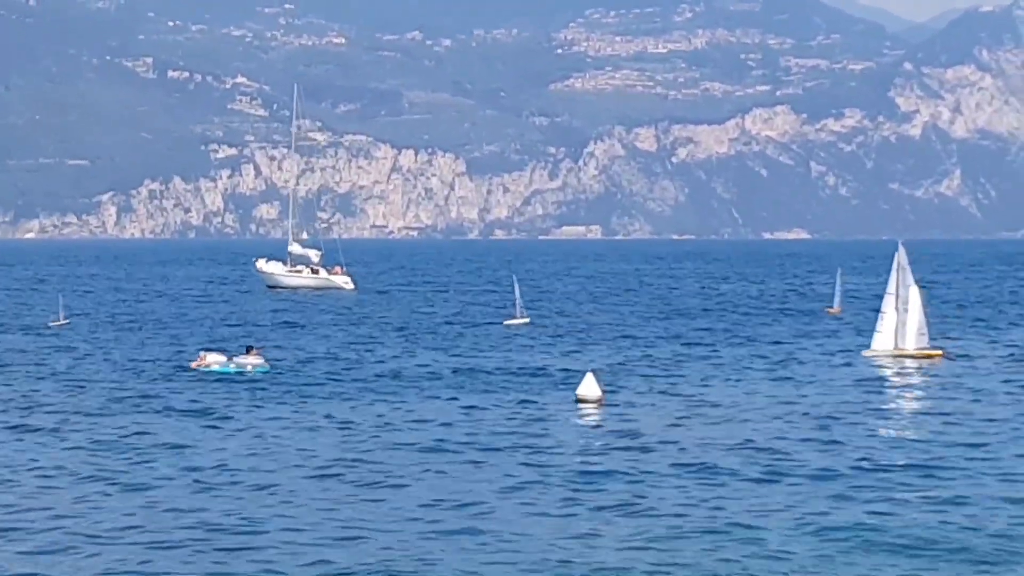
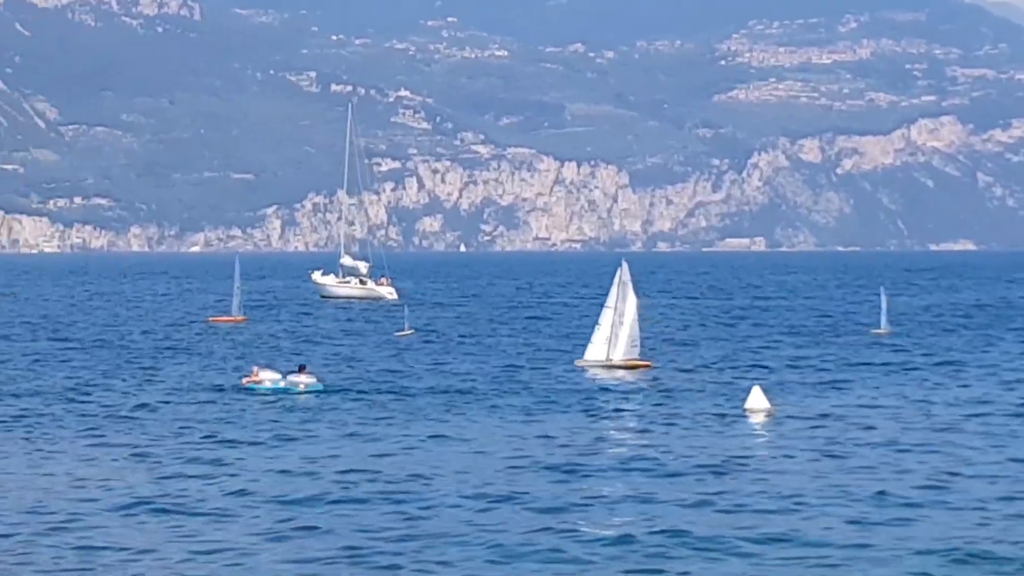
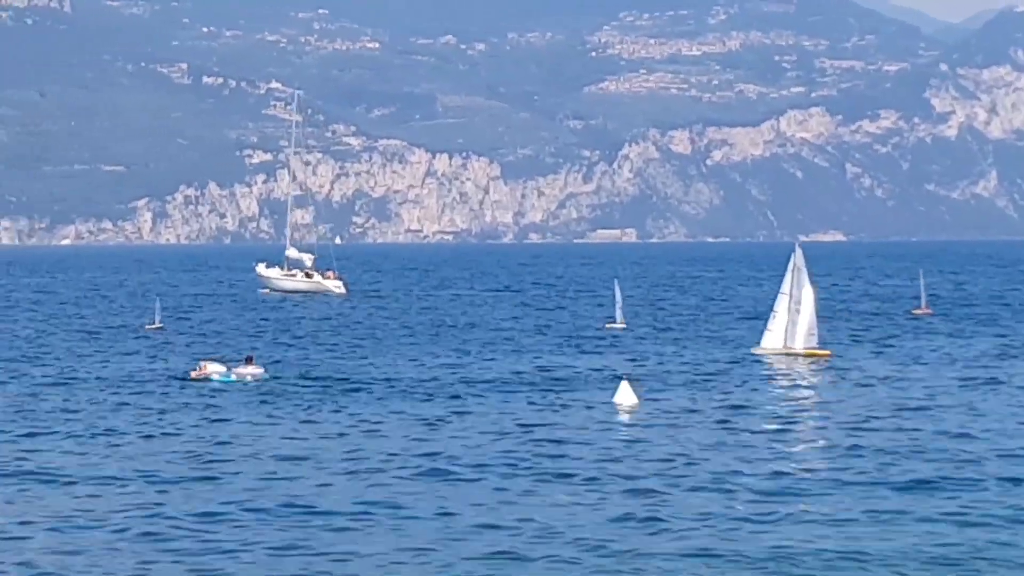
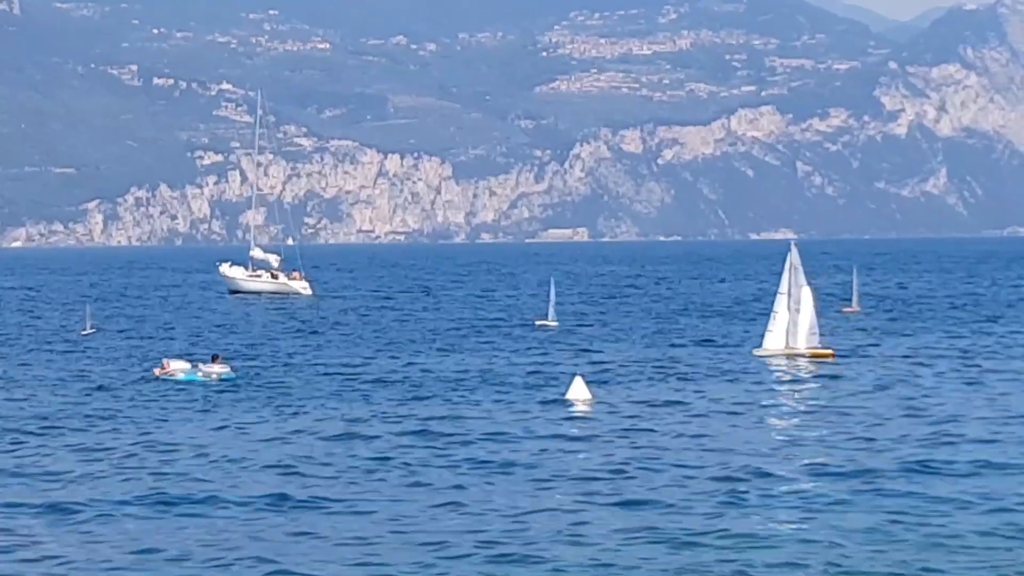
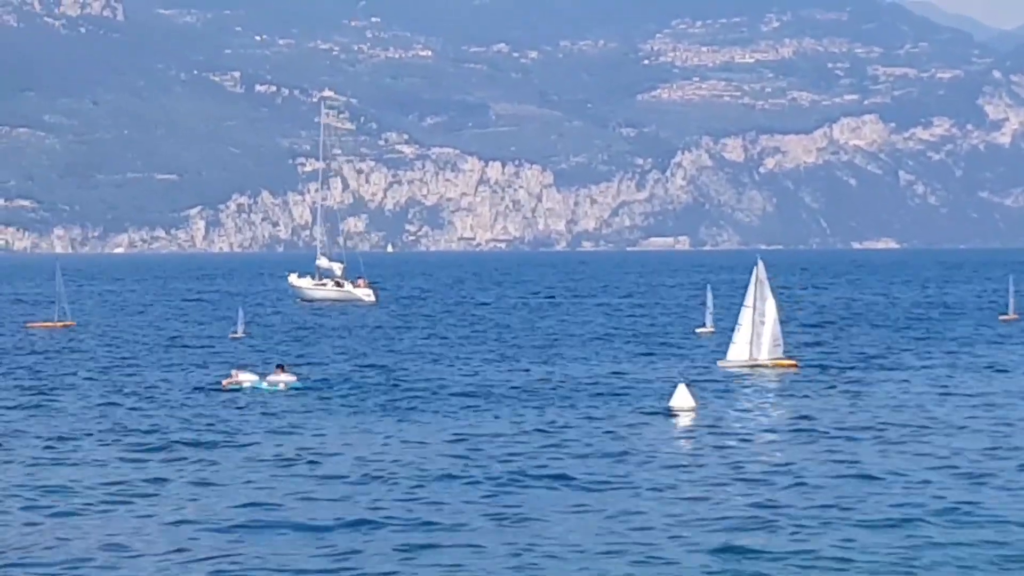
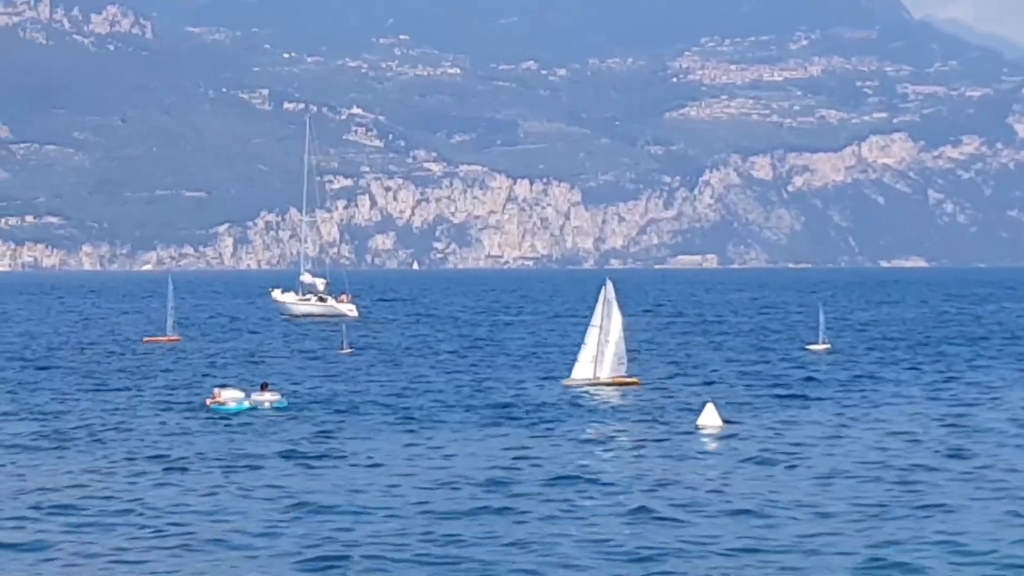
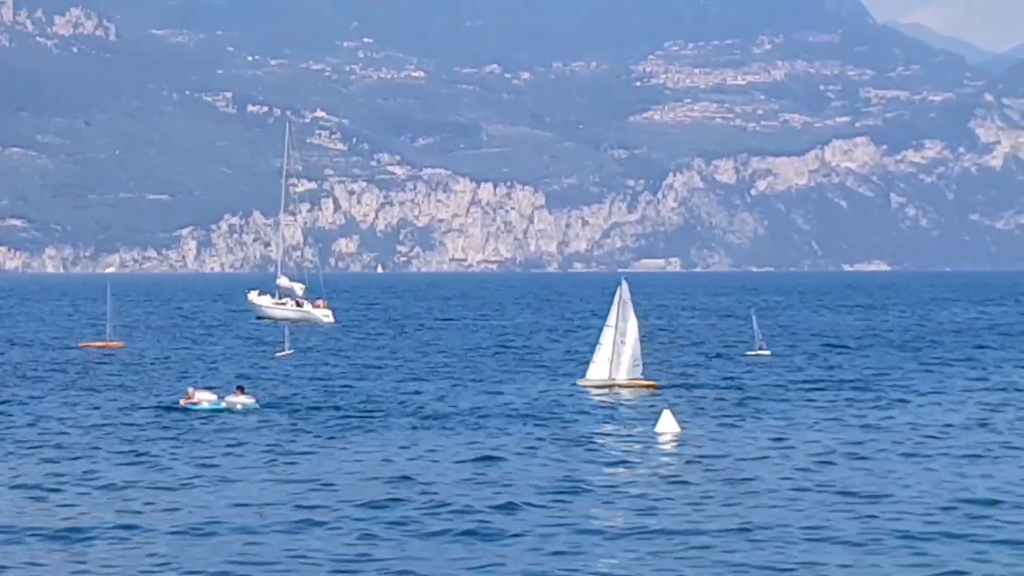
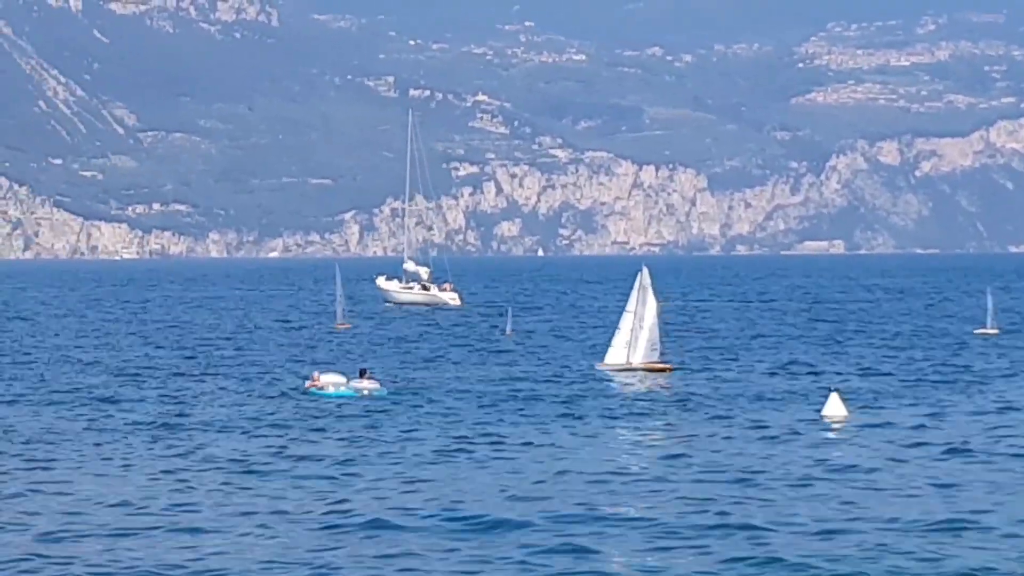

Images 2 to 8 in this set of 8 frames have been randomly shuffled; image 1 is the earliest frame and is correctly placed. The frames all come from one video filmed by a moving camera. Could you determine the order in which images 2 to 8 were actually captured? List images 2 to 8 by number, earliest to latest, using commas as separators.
4, 3, 5, 7, 6, 2, 8
